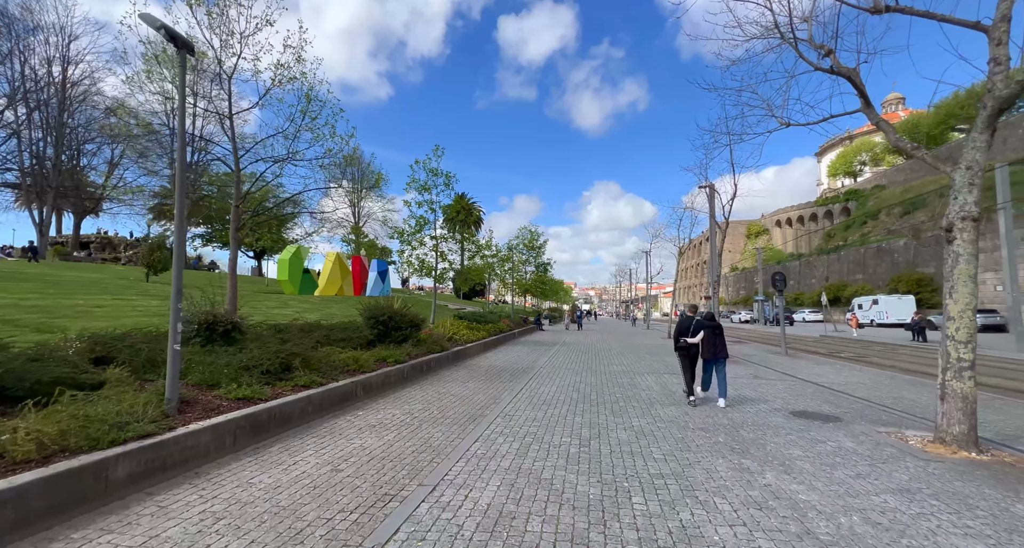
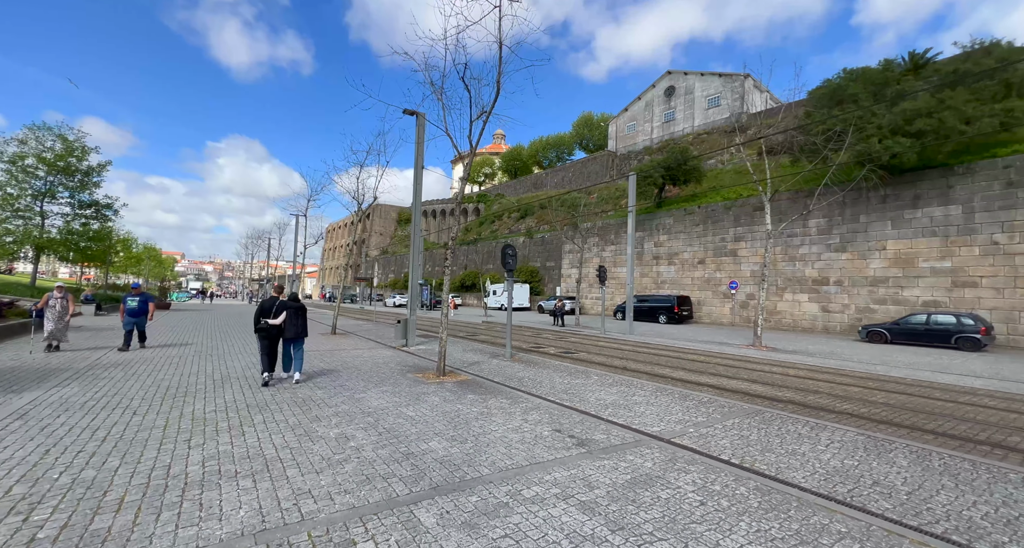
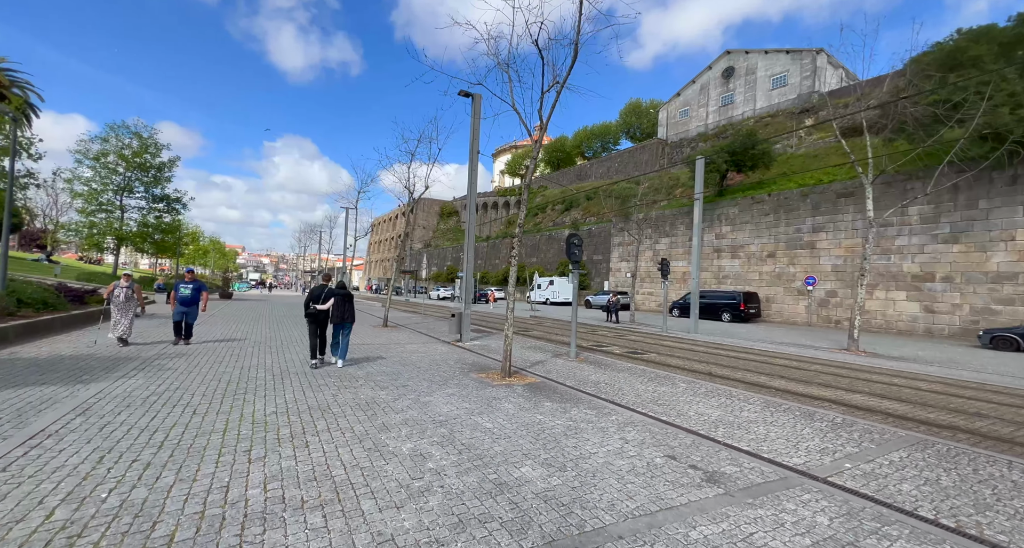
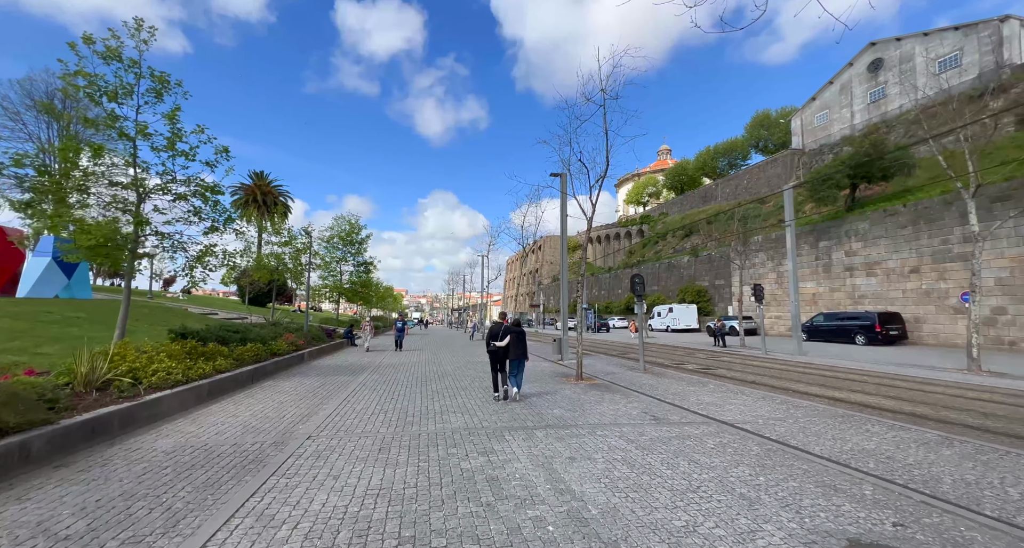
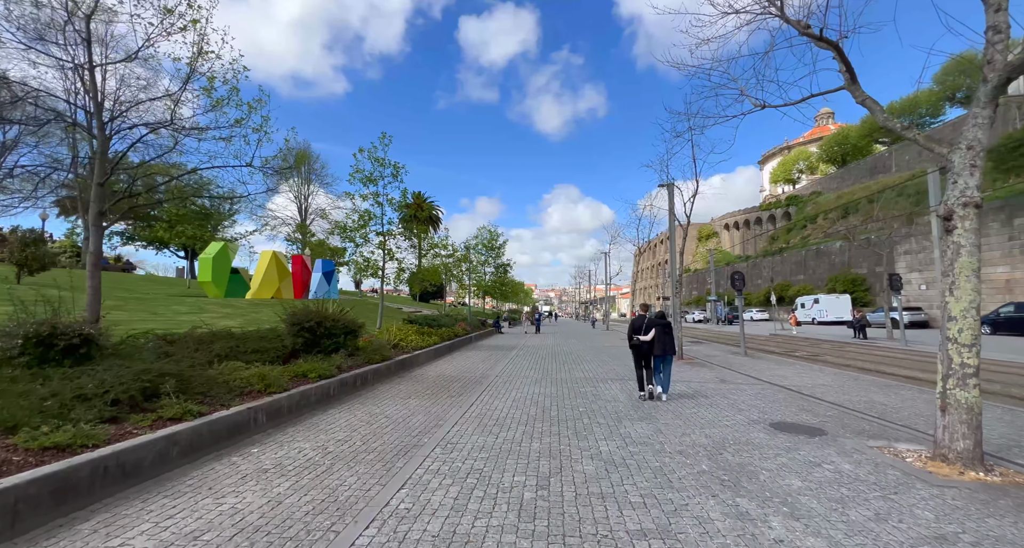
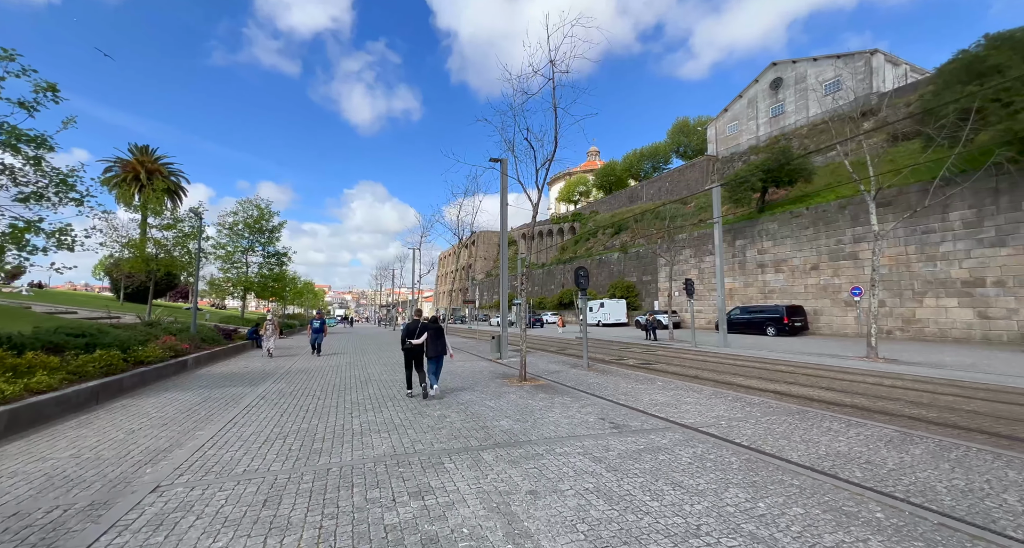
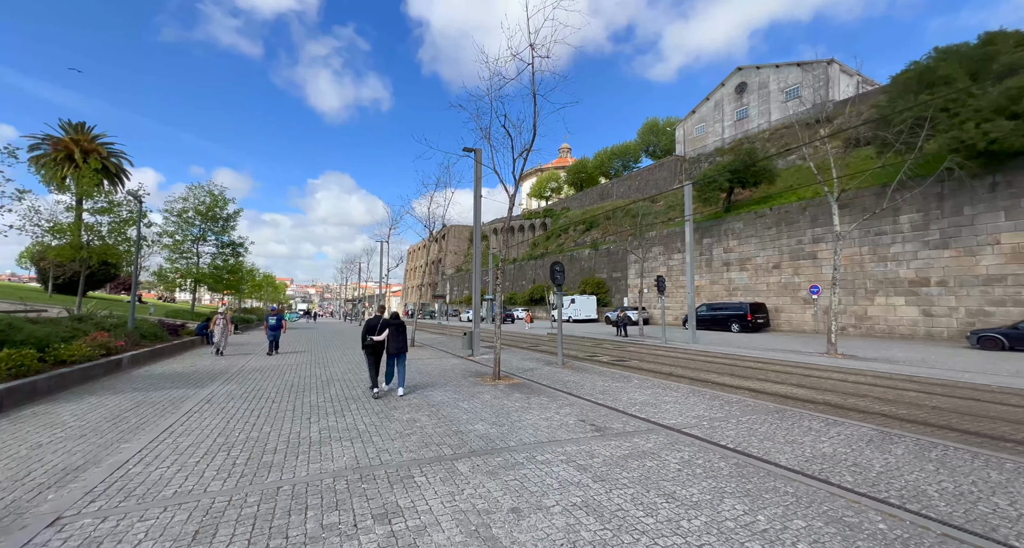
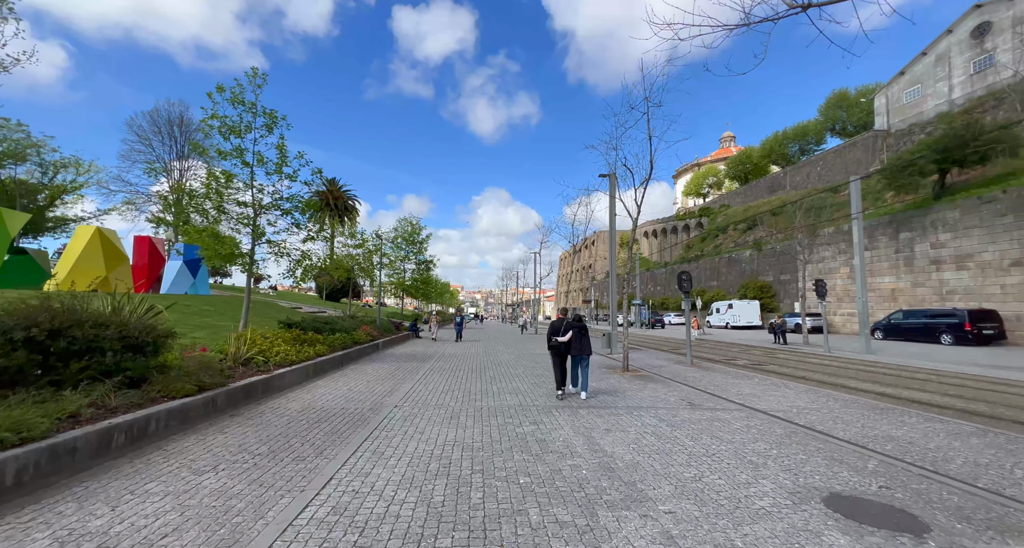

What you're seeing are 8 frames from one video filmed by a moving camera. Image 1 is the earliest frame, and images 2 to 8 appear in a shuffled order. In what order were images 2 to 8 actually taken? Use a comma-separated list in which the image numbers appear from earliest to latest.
5, 8, 4, 6, 7, 2, 3
